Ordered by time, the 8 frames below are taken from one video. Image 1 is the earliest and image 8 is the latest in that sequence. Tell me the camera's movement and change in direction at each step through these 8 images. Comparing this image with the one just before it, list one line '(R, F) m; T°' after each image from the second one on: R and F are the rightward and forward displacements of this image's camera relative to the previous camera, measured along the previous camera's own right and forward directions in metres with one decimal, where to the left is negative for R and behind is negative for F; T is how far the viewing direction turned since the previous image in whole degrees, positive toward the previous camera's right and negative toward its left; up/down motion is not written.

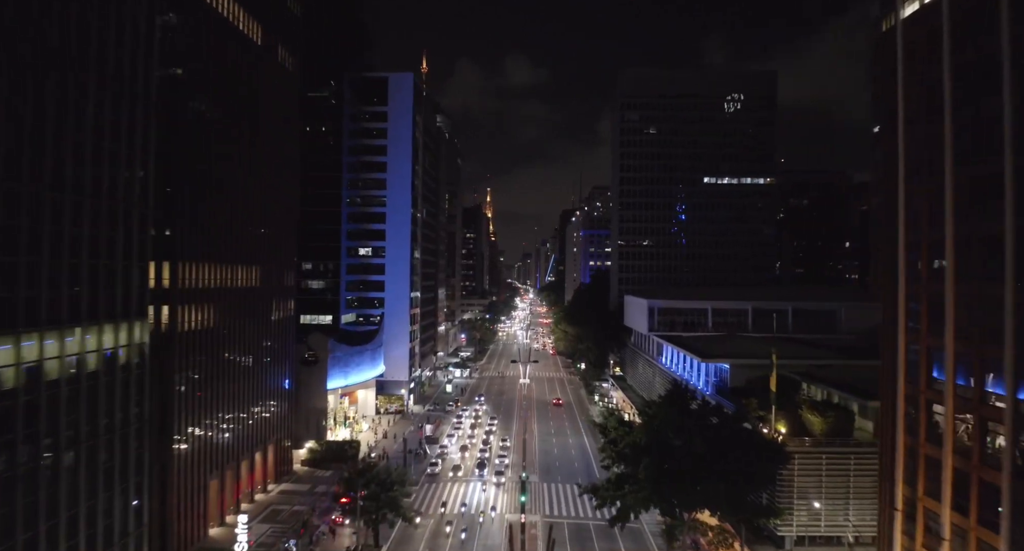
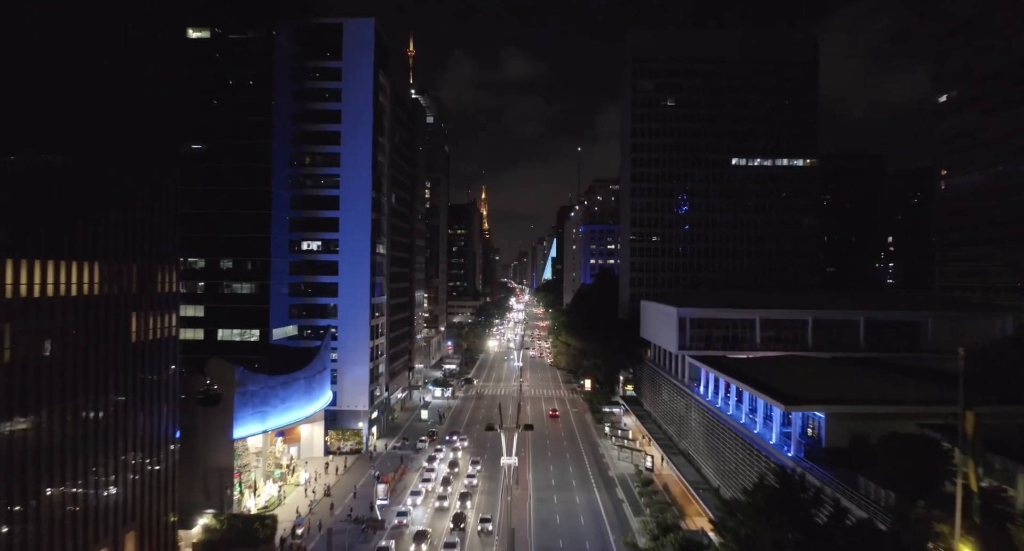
(+0.8, +17.8) m; 0°
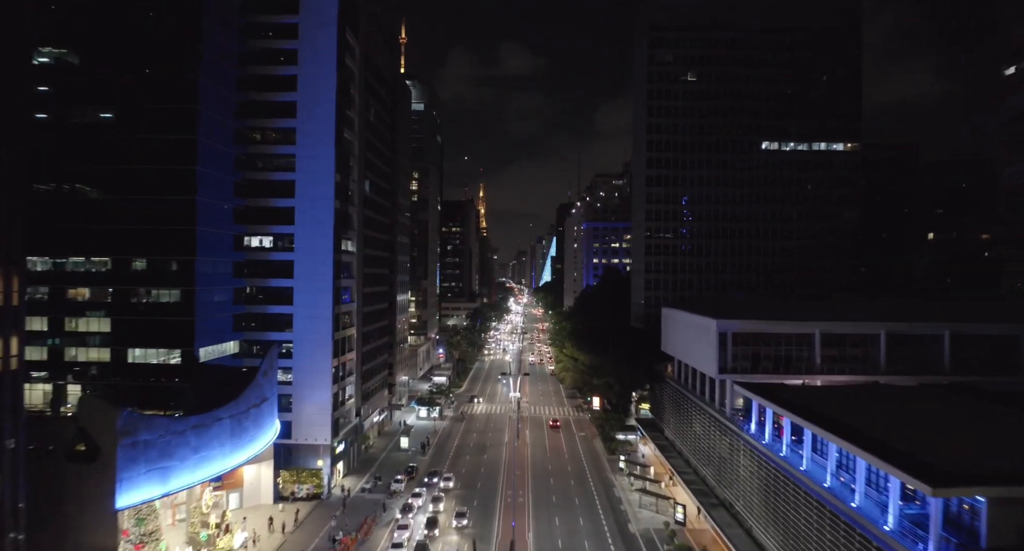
(+0.3, +12.0) m; 0°
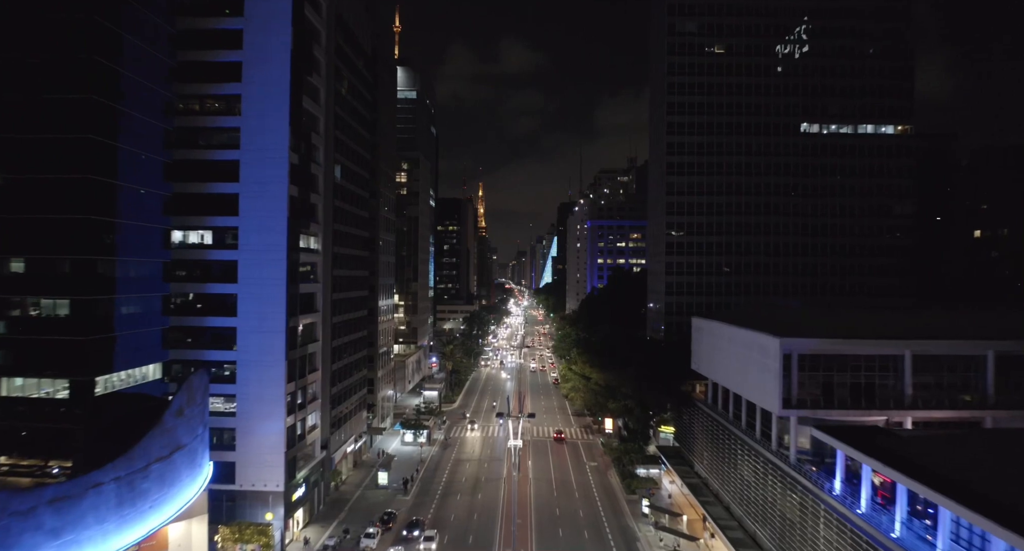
(0.0, +10.5) m; 0°
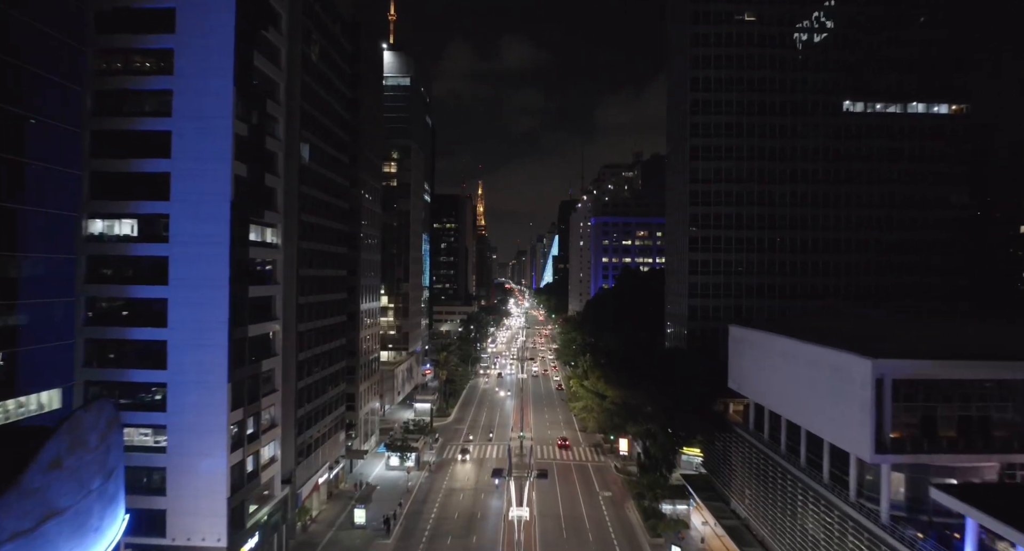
(-0.1, +8.5) m; 0°
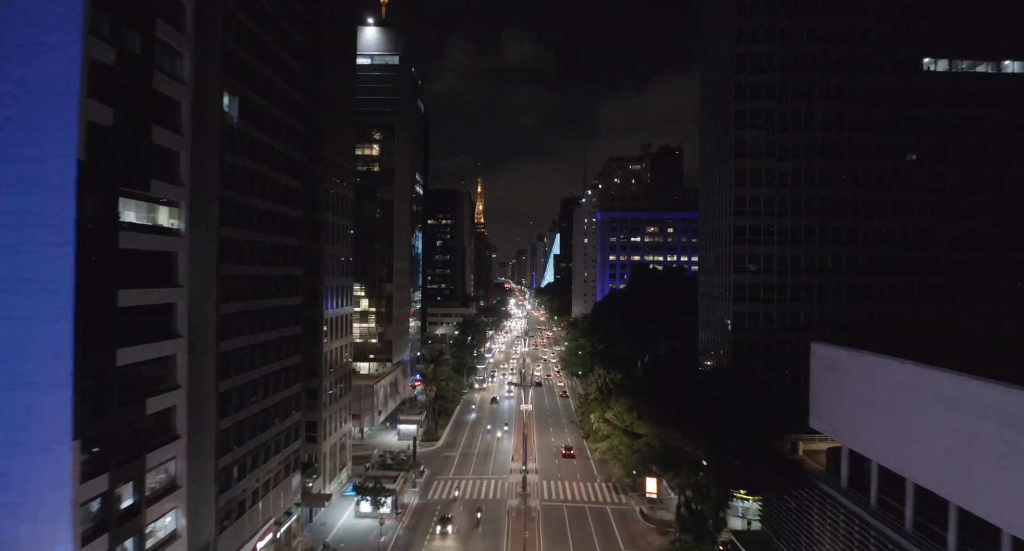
(0.0, +11.5) m; 0°
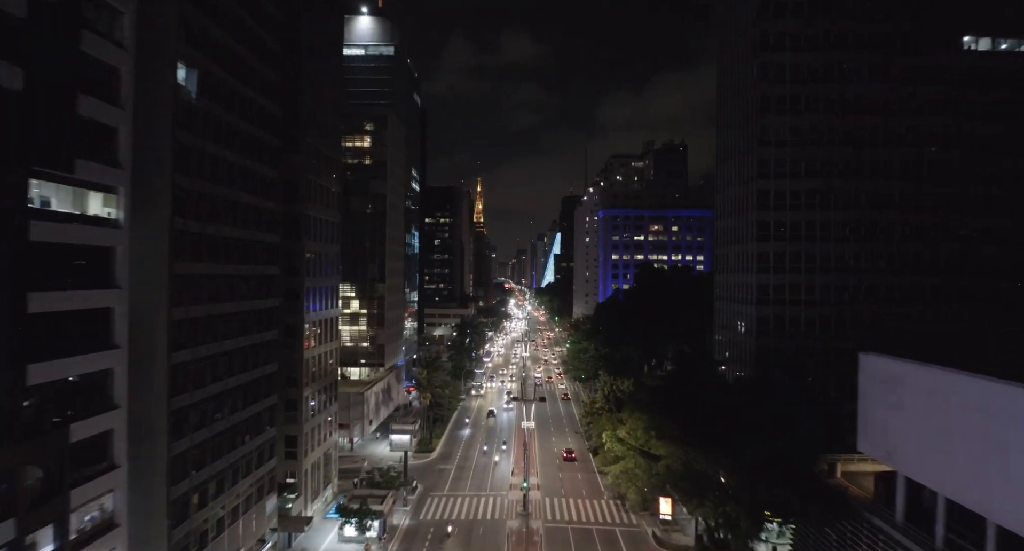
(0.0, +4.3) m; 0°
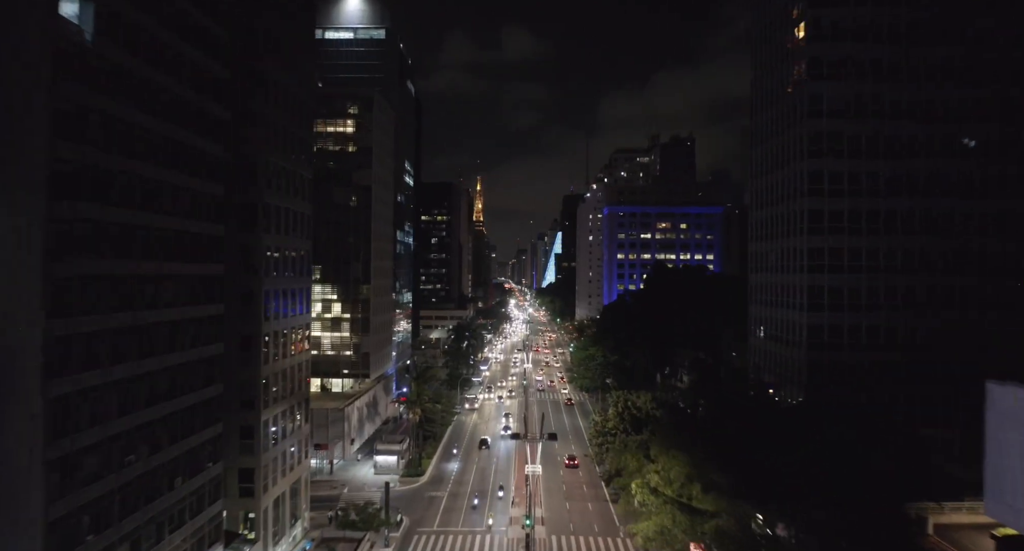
(0.0, +7.0) m; 0°
